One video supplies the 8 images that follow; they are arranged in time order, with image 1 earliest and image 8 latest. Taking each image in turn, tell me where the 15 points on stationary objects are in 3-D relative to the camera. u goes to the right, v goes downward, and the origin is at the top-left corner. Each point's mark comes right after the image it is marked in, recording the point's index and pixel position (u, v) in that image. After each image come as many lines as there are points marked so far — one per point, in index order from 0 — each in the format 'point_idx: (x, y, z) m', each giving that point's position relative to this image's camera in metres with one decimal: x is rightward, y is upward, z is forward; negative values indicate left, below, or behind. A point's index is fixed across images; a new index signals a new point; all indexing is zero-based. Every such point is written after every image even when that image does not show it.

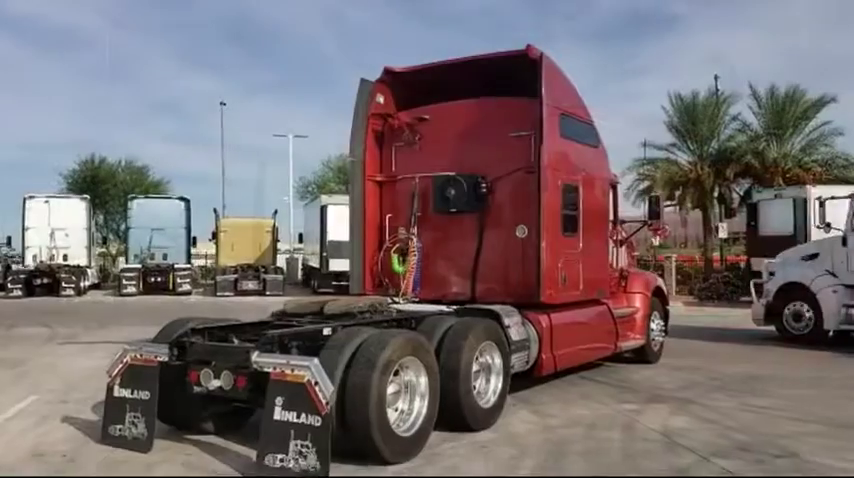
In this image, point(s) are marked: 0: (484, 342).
0: (+0.5, -0.9, +7.2) m
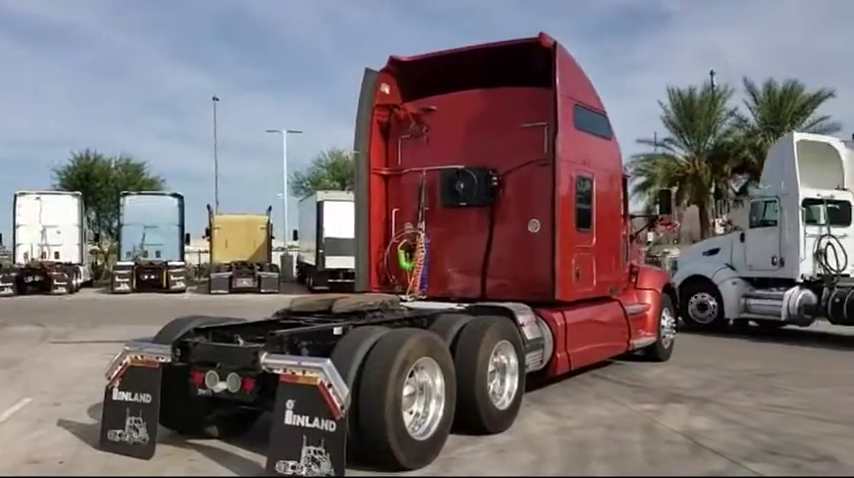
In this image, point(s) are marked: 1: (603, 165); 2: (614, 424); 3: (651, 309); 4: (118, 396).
0: (+0.6, -0.8, +6.9) m
1: (+1.9, +0.8, +9.4) m
2: (+1.6, -1.5, +7.2) m
3: (+2.8, -0.9, +10.9) m
4: (-2.2, -1.1, +6.1) m
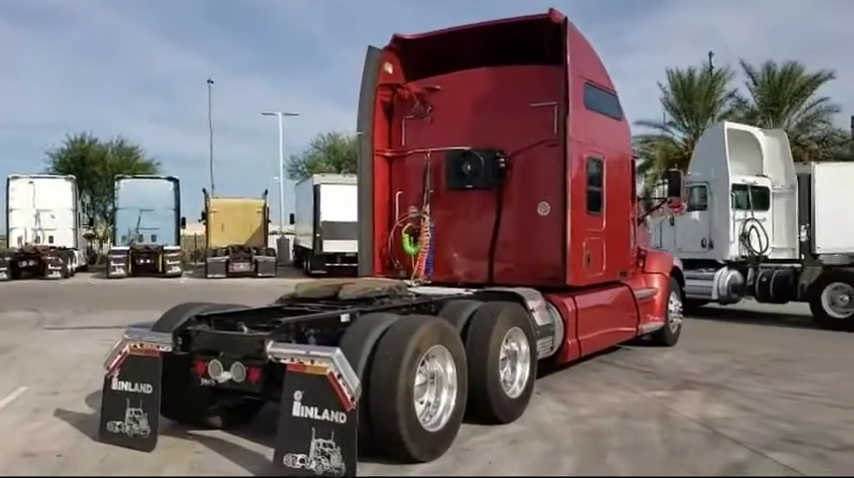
0: (+0.7, -0.7, +6.7) m
1: (+1.9, +1.0, +9.1) m
2: (+1.6, -1.4, +7.0) m
3: (+2.8, -0.6, +10.7) m
4: (-2.1, -1.0, +5.9) m
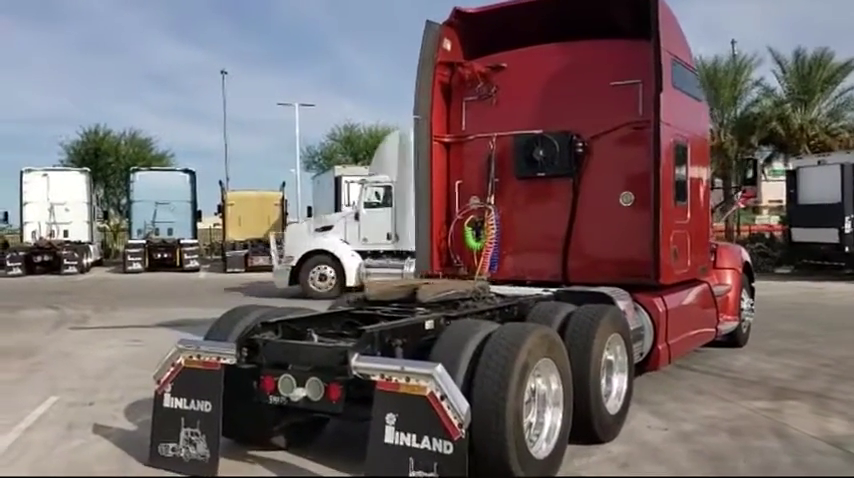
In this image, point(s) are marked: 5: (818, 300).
0: (+1.3, -0.7, +5.9) m
1: (+2.6, +1.1, +8.3) m
2: (+2.2, -1.4, +6.2) m
3: (+3.5, -0.6, +9.9) m
4: (-1.5, -1.0, +5.2) m
5: (+8.2, -1.3, +18.4) m
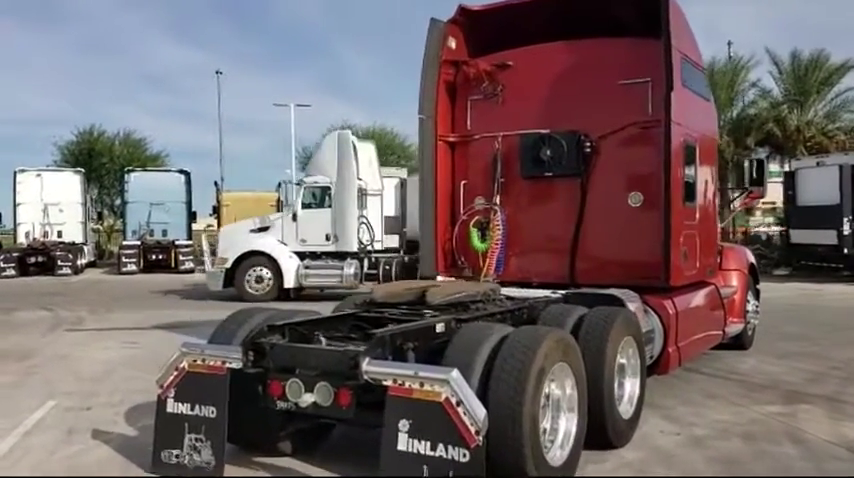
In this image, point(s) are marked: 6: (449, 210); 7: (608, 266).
0: (+1.3, -0.7, +5.8) m
1: (+2.6, +1.0, +8.2) m
2: (+2.3, -1.4, +6.1) m
3: (+3.5, -0.6, +9.8) m
4: (-1.5, -1.0, +5.0) m
5: (+8.2, -1.3, +18.3) m
6: (+0.2, +0.3, +8.2) m
7: (+1.6, -0.2, +7.5) m
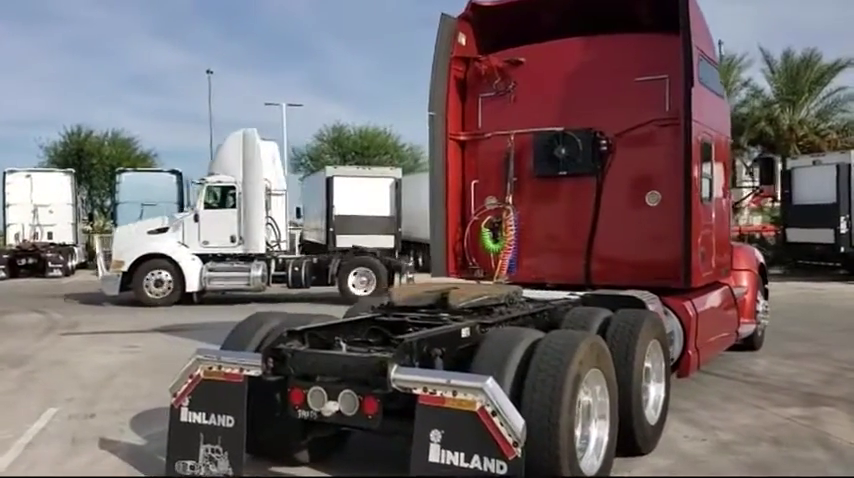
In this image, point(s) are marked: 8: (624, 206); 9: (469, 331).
0: (+1.5, -0.7, +5.6) m
1: (+2.7, +1.0, +8.0) m
2: (+2.4, -1.4, +6.0) m
3: (+3.6, -0.6, +9.6) m
4: (-1.3, -1.0, +4.8) m
5: (+8.2, -1.3, +18.2) m
6: (+0.3, +0.3, +8.0) m
7: (+1.7, -0.2, +7.4) m
8: (+1.7, +0.3, +7.4) m
9: (+0.2, -0.5, +4.8) m
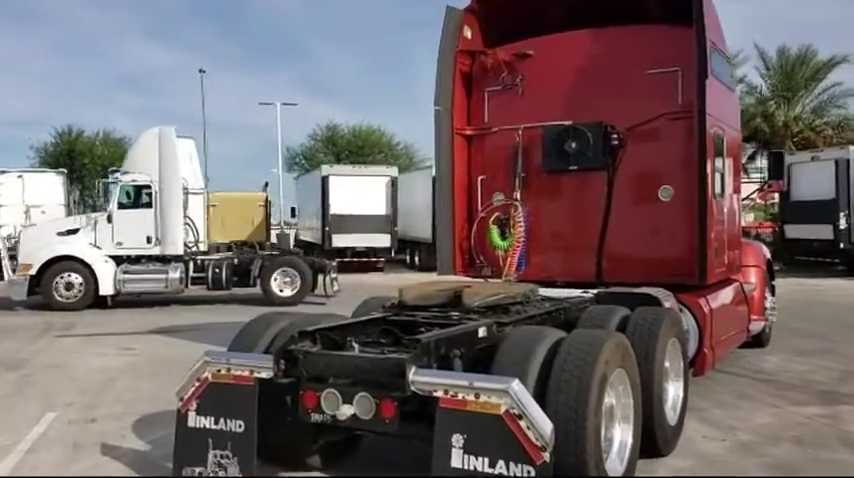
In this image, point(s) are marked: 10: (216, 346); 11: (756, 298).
0: (+1.5, -0.6, +5.5) m
1: (+2.7, +1.1, +7.9) m
2: (+2.5, -1.3, +5.8) m
3: (+3.6, -0.5, +9.5) m
4: (-1.2, -1.0, +4.6) m
5: (+8.2, -1.2, +18.1) m
6: (+0.4, +0.3, +7.8) m
7: (+1.7, -0.2, +7.2) m
8: (+1.7, +0.3, +7.2) m
9: (+0.3, -0.5, +4.7) m
10: (-2.6, -1.3, +10.7) m
11: (+3.6, -0.6, +9.5) m
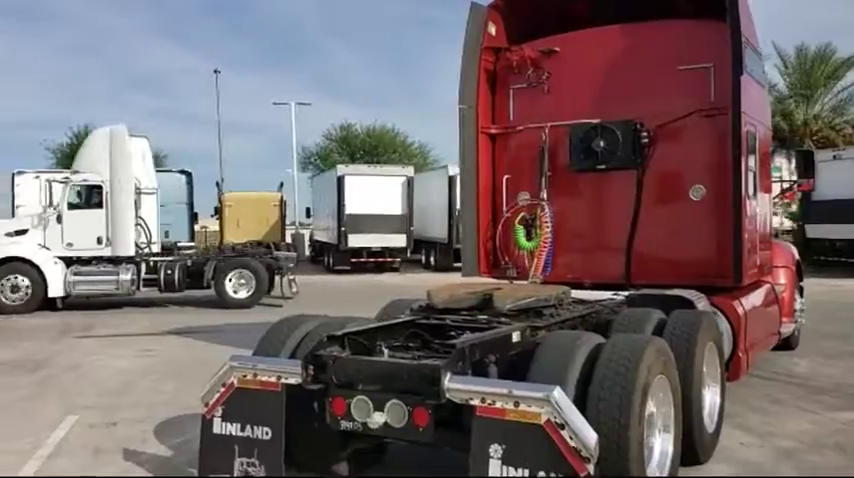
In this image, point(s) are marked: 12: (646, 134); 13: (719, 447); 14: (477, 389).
0: (+1.7, -0.6, +5.3) m
1: (+2.9, +1.1, +7.7) m
2: (+2.7, -1.3, +5.6) m
3: (+3.8, -0.5, +9.3) m
4: (-1.1, -1.0, +4.5) m
5: (+8.5, -1.2, +17.9) m
6: (+0.6, +0.3, +7.7) m
7: (+1.9, -0.2, +7.0) m
8: (+1.9, +0.3, +7.0) m
9: (+0.5, -0.5, +4.5) m
10: (-2.3, -1.3, +10.6) m
11: (+3.8, -0.6, +9.3) m
12: (+1.8, +0.8, +7.1) m
13: (+1.8, -1.3, +5.5) m
14: (+0.2, -0.6, +3.8) m
